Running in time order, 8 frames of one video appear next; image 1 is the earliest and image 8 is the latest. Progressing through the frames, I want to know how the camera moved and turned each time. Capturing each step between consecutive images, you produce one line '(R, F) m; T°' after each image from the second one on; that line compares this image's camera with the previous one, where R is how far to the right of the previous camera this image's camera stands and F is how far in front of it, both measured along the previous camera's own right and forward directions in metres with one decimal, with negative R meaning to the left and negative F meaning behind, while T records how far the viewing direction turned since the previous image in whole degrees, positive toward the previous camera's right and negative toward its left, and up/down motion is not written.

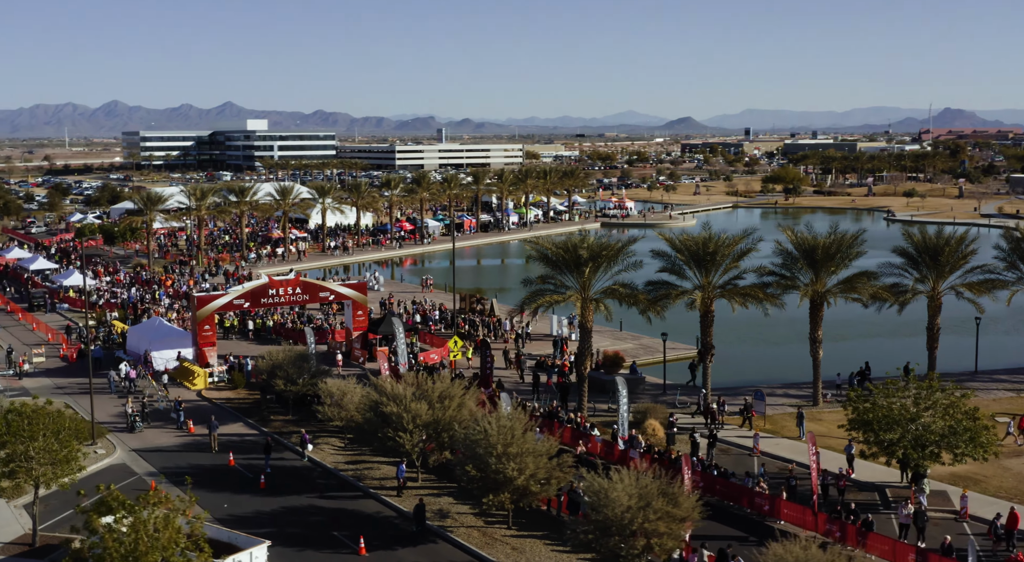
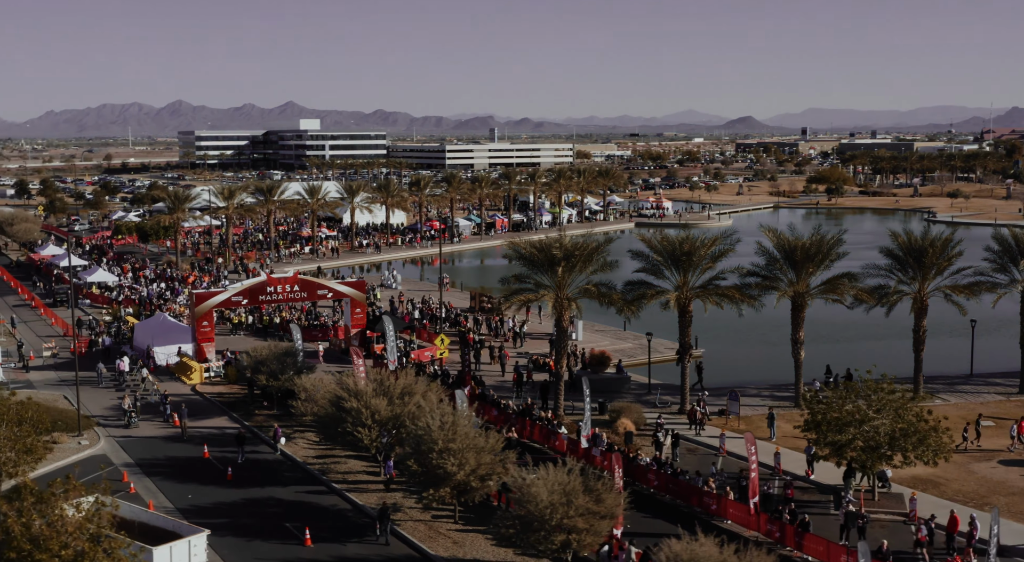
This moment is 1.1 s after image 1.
(+2.4, -0.3) m; -3°
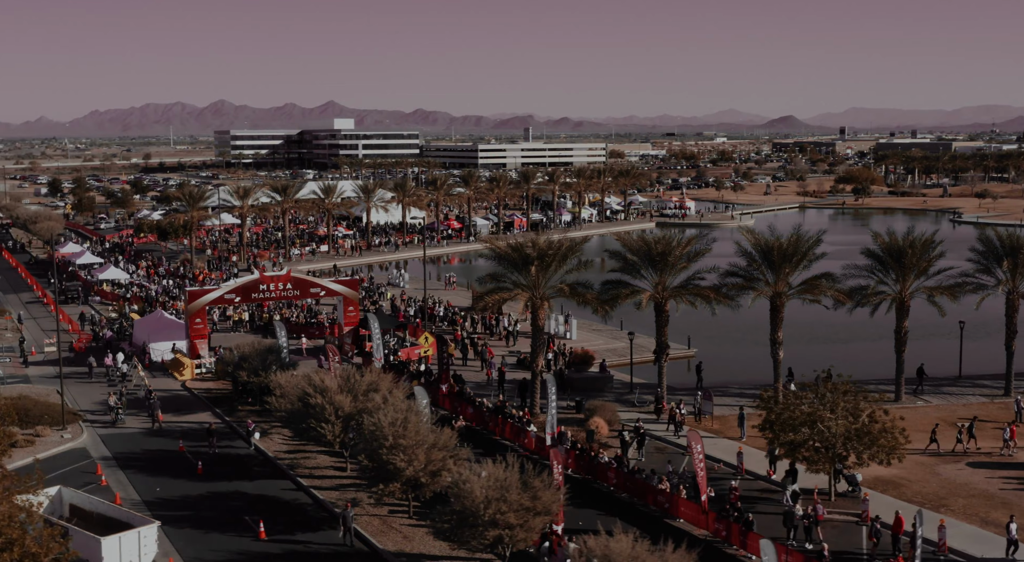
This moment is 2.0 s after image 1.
(+1.9, -0.2) m; -2°
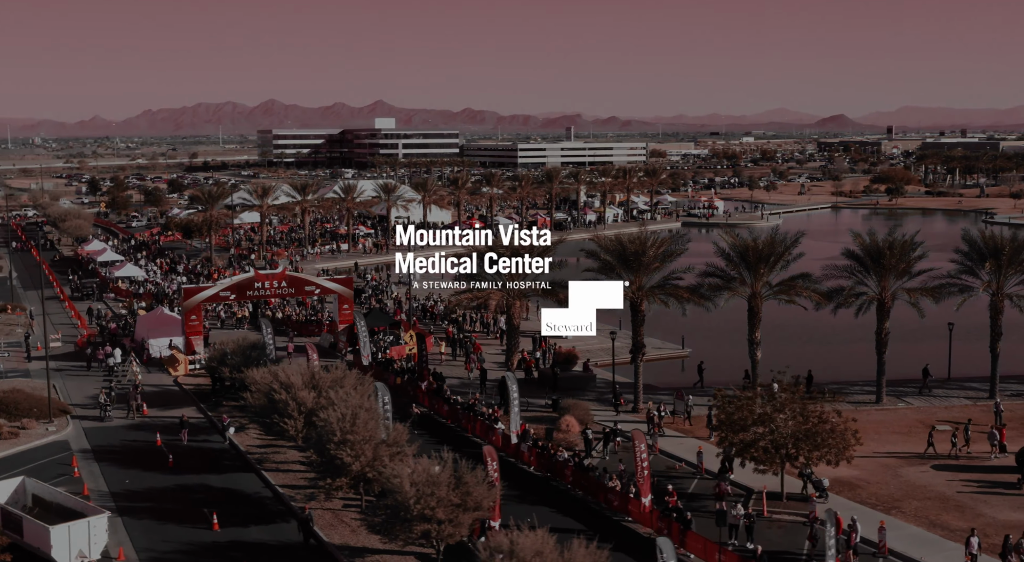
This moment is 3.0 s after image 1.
(+2.1, -0.2) m; -2°
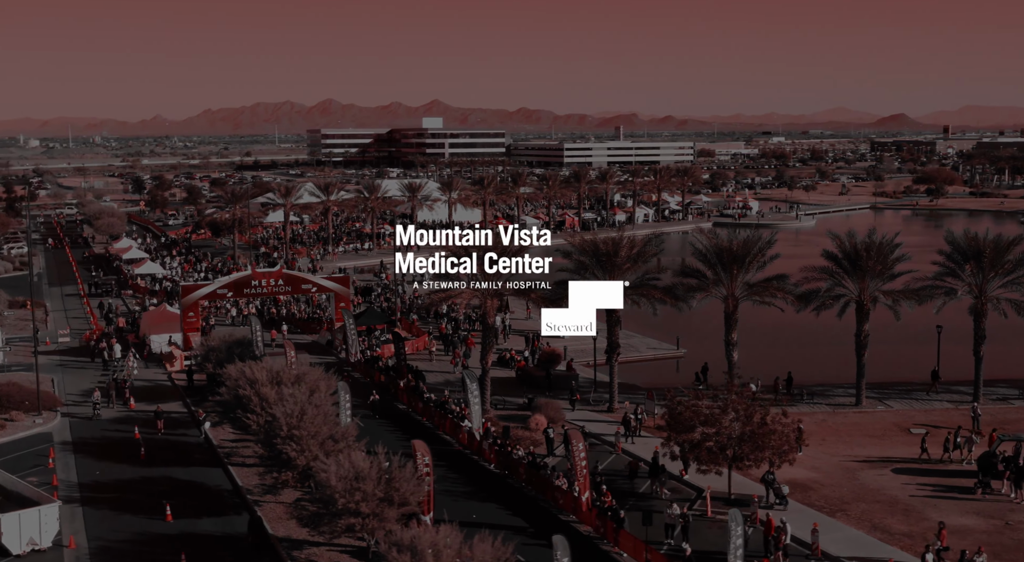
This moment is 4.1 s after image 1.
(+2.4, -0.3) m; -3°
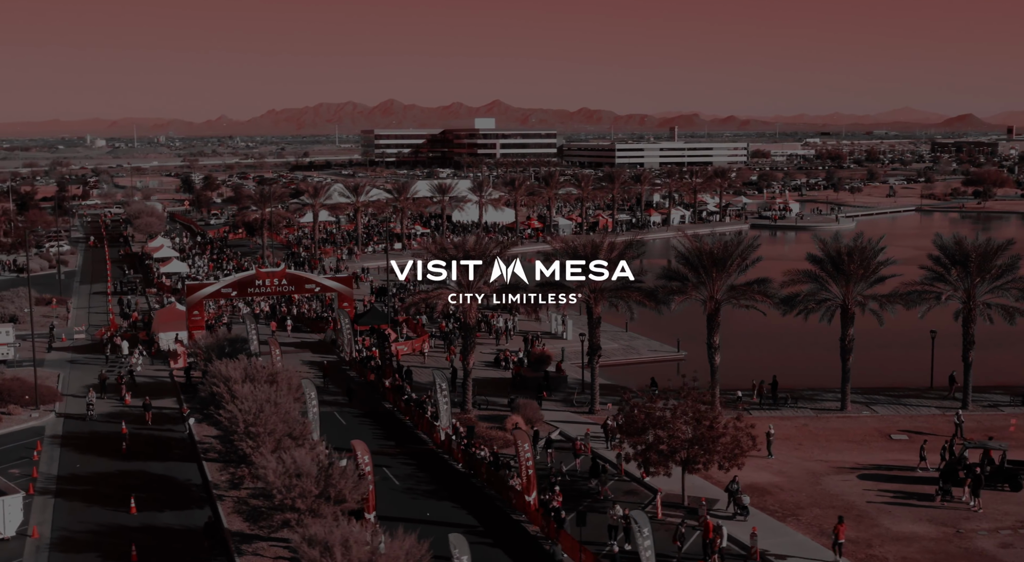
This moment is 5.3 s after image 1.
(+2.4, -0.3) m; -3°
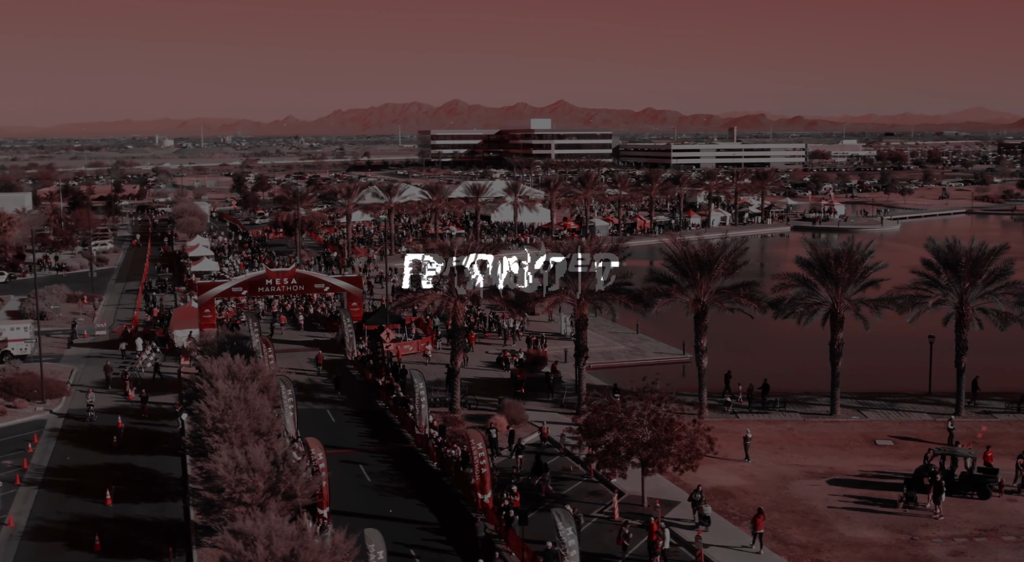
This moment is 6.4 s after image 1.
(+2.3, -0.3) m; -3°
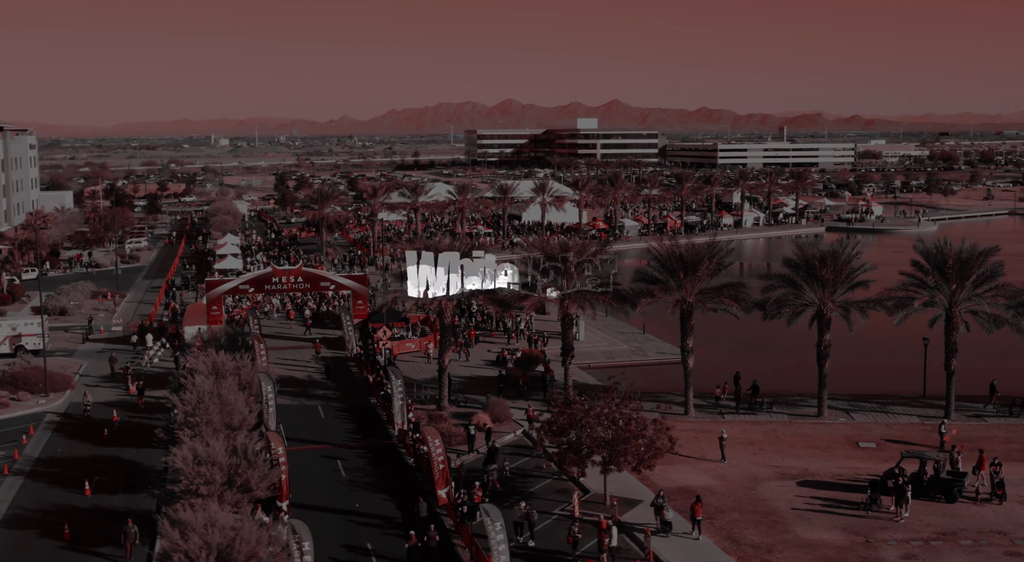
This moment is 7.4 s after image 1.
(+2.0, -0.3) m; -3°
